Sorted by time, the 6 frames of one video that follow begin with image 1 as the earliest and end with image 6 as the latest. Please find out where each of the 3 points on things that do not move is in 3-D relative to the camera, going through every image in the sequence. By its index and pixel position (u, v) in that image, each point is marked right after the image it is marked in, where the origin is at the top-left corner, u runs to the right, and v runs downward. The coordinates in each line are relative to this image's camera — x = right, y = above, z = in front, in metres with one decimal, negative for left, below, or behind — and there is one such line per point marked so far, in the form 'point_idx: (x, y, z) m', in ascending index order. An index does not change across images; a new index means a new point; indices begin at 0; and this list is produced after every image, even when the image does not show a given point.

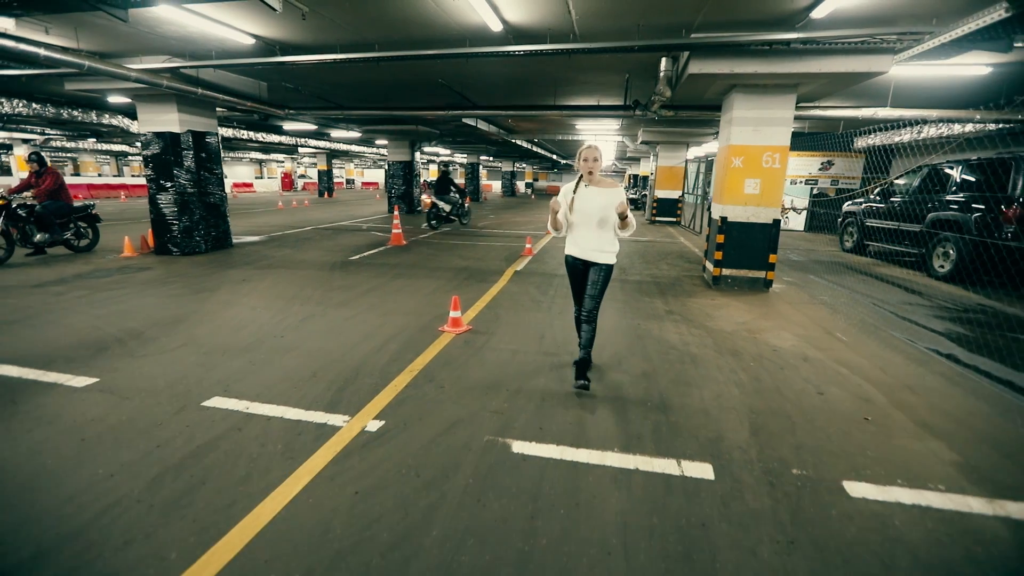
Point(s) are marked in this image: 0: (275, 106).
0: (-5.4, +4.2, +11.2) m
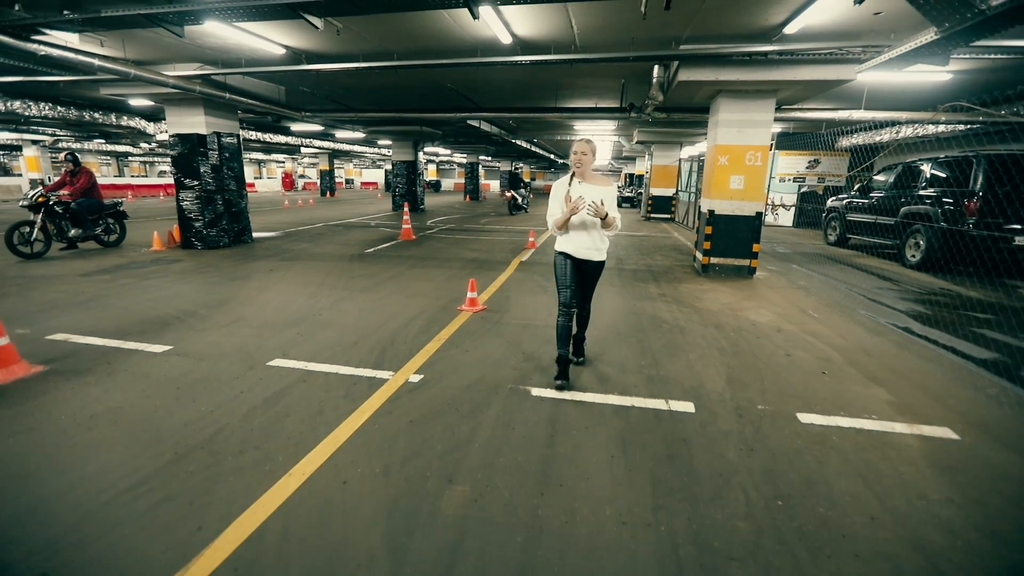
0: (-5.4, +4.4, +11.8) m
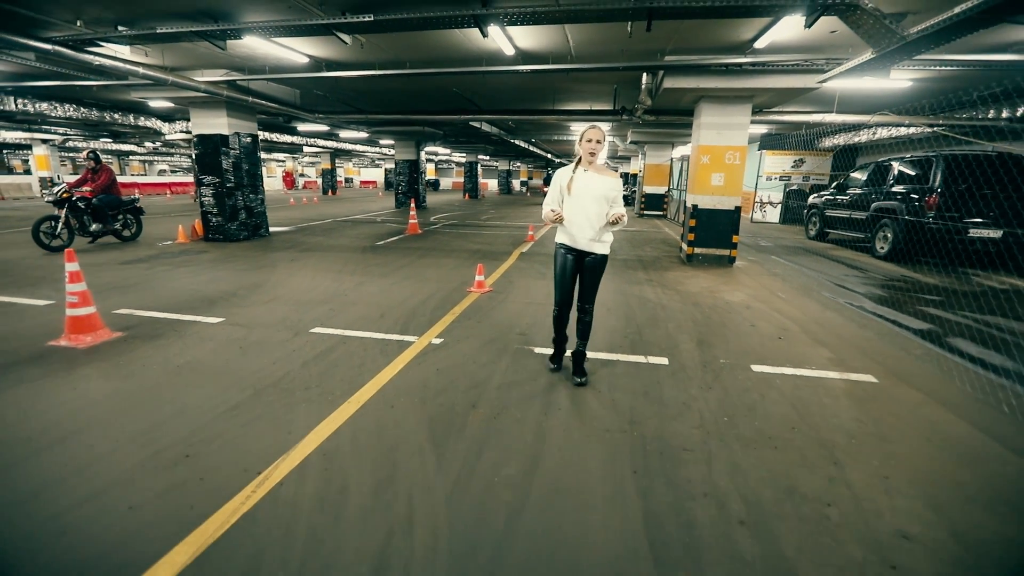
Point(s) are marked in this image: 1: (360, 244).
0: (-5.4, +4.6, +12.6) m
1: (-3.4, +1.0, +10.8) m
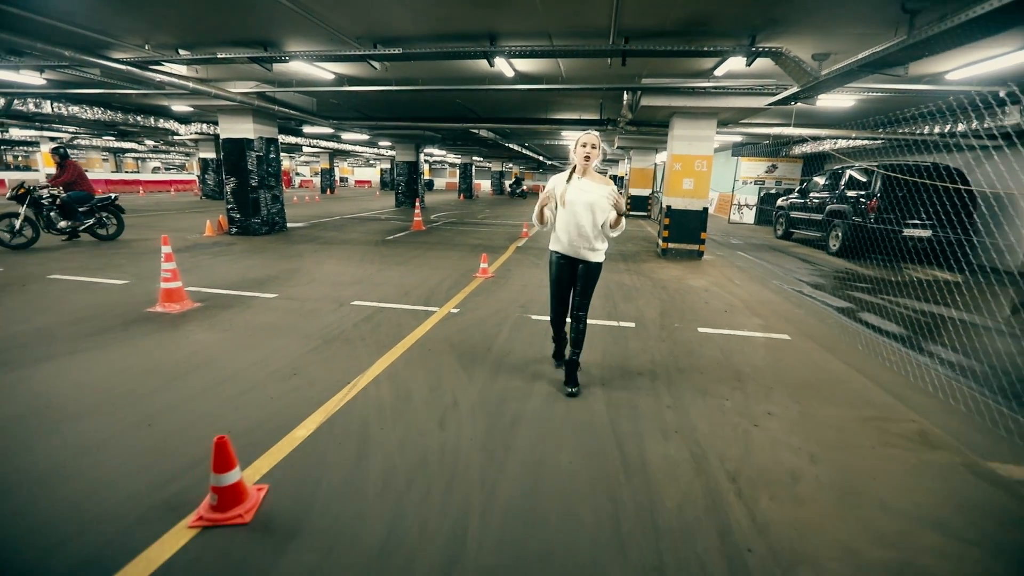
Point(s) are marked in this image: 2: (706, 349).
0: (-5.5, +4.9, +13.7) m
1: (-3.5, +1.2, +12.0) m
2: (+1.9, -0.6, +4.8) m
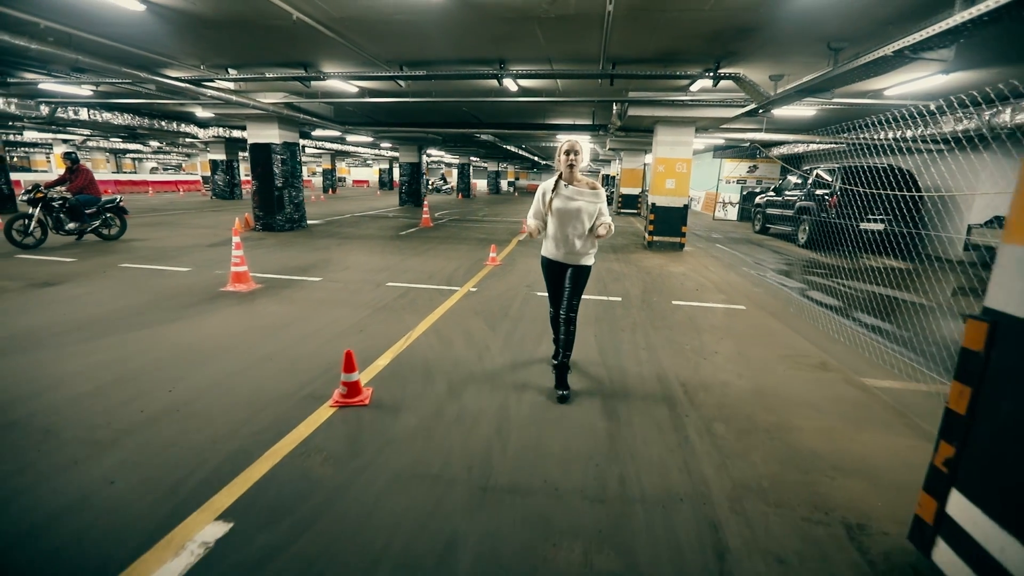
0: (-5.5, +5.1, +14.9) m
1: (-3.5, +1.5, +13.2) m
2: (+2.1, -0.3, +6.1) m
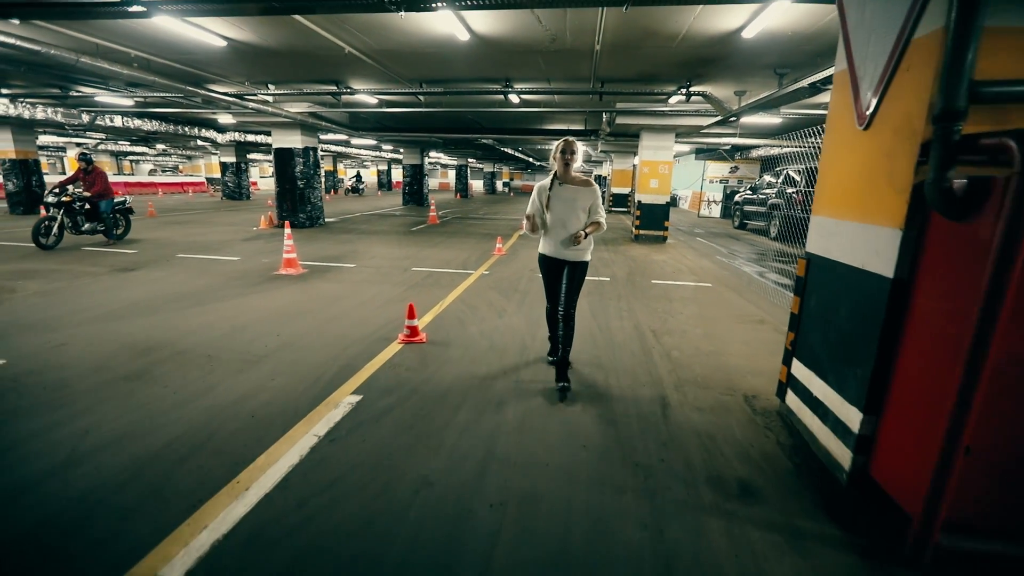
0: (-5.5, +5.4, +16.1) m
1: (-3.5, +1.7, +14.5) m
2: (+2.2, 0.0, +7.5) m
